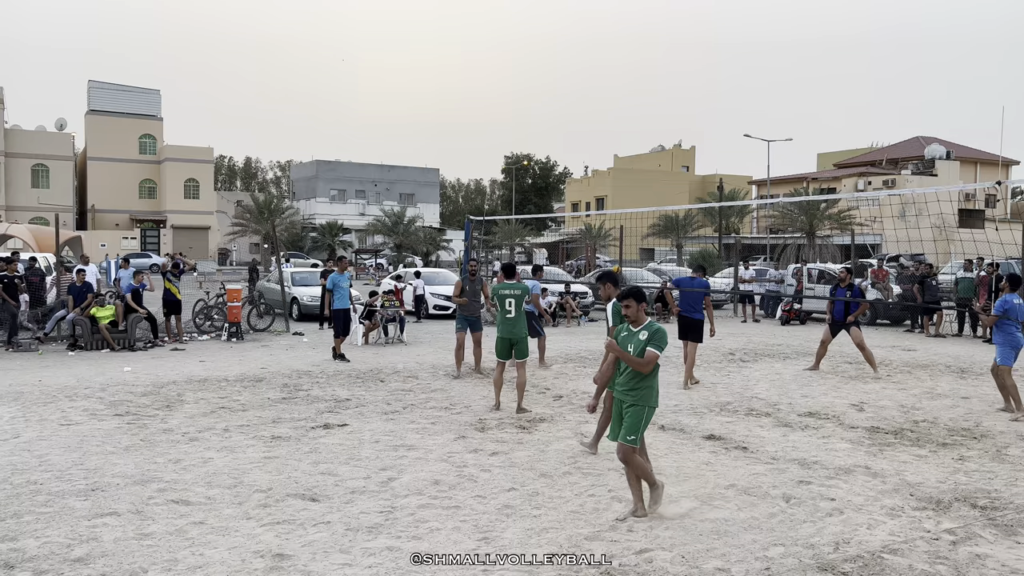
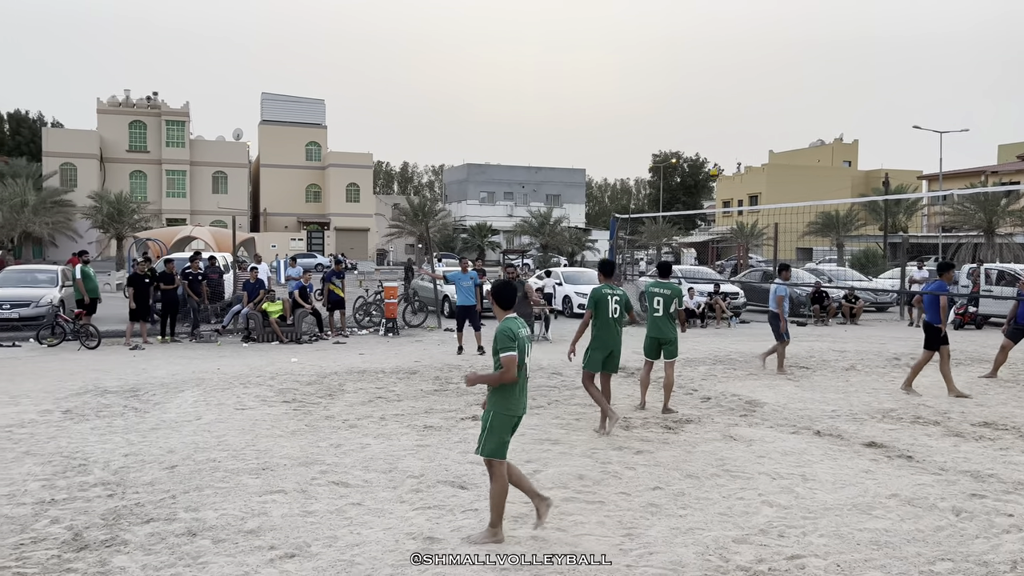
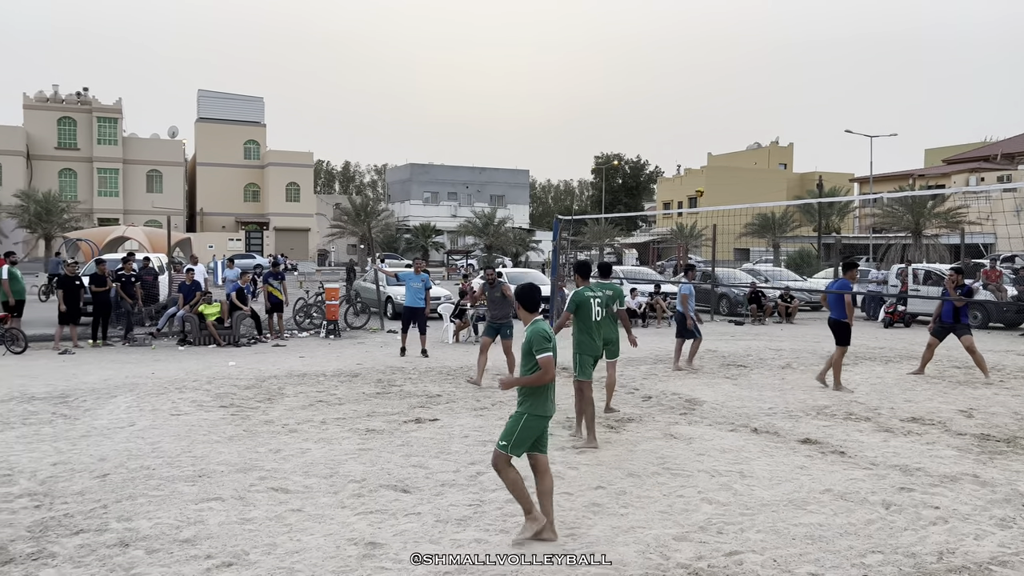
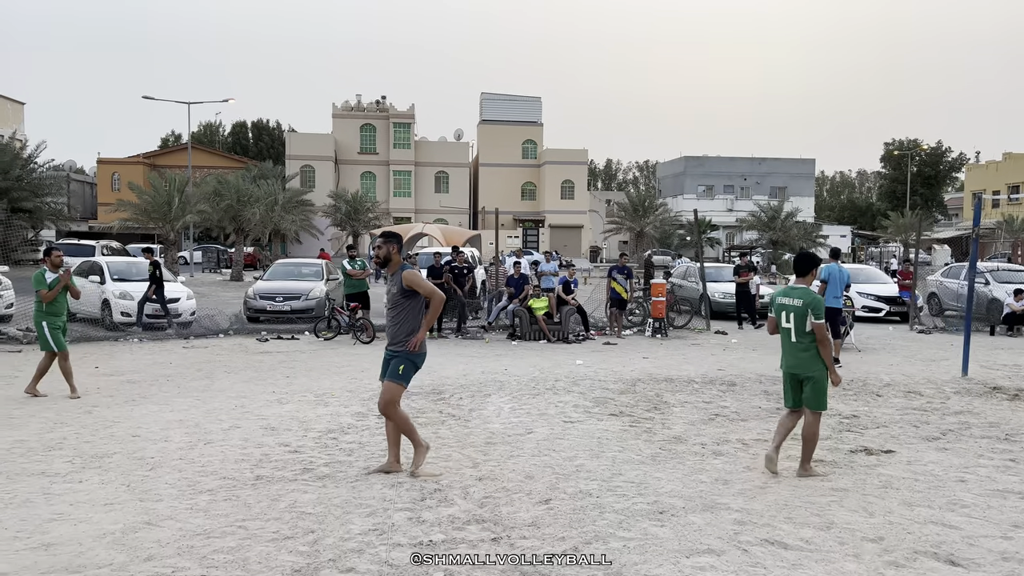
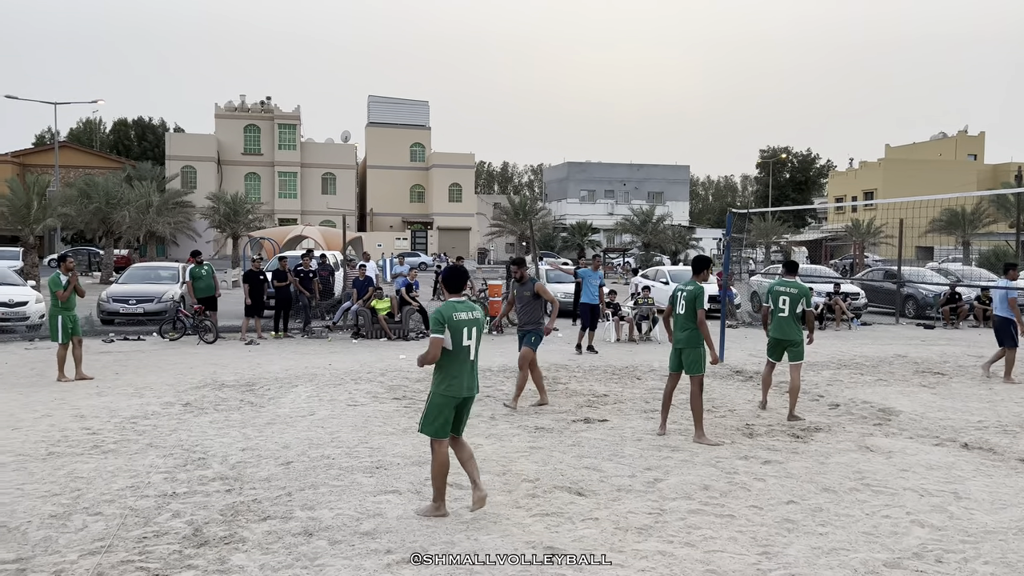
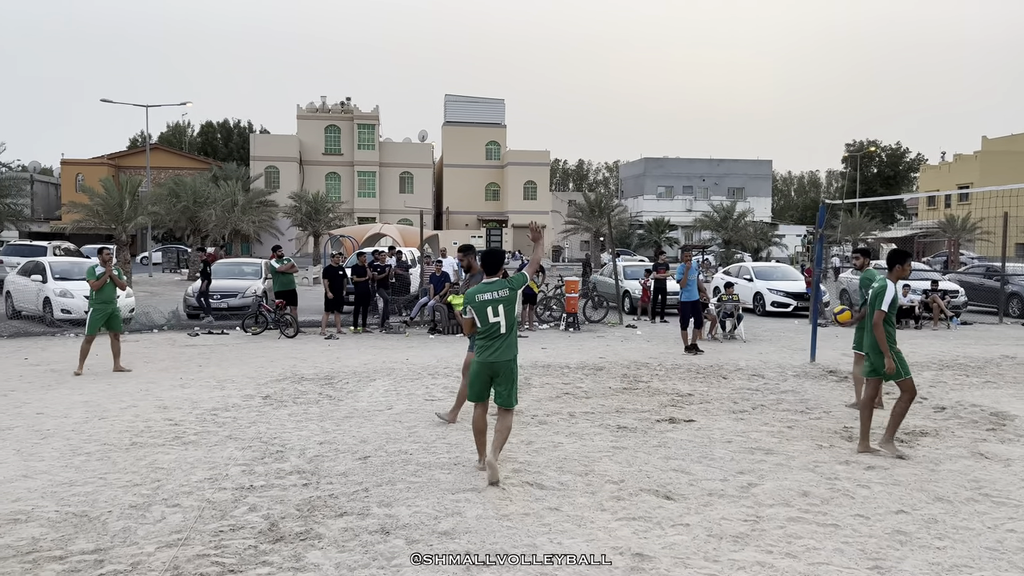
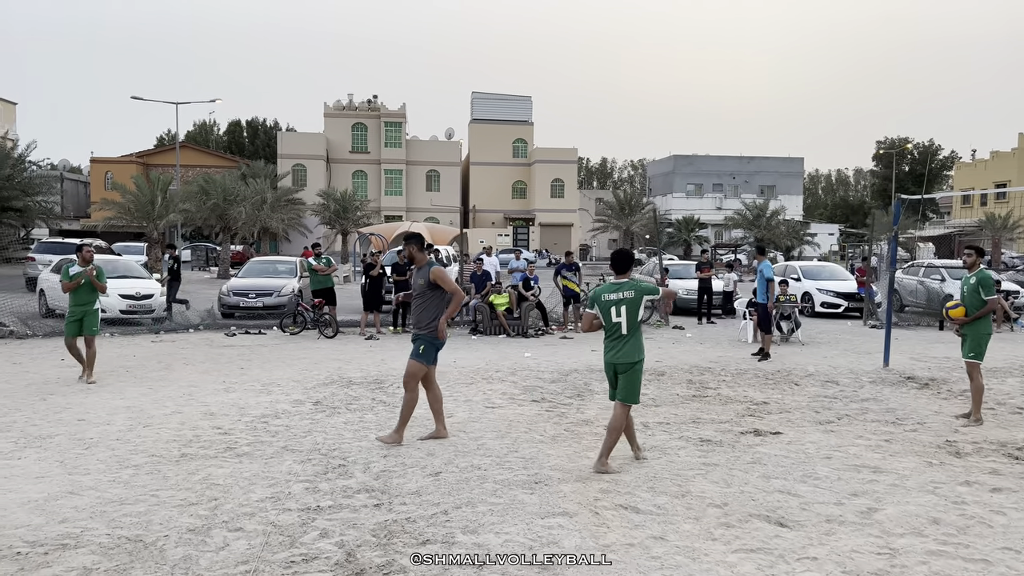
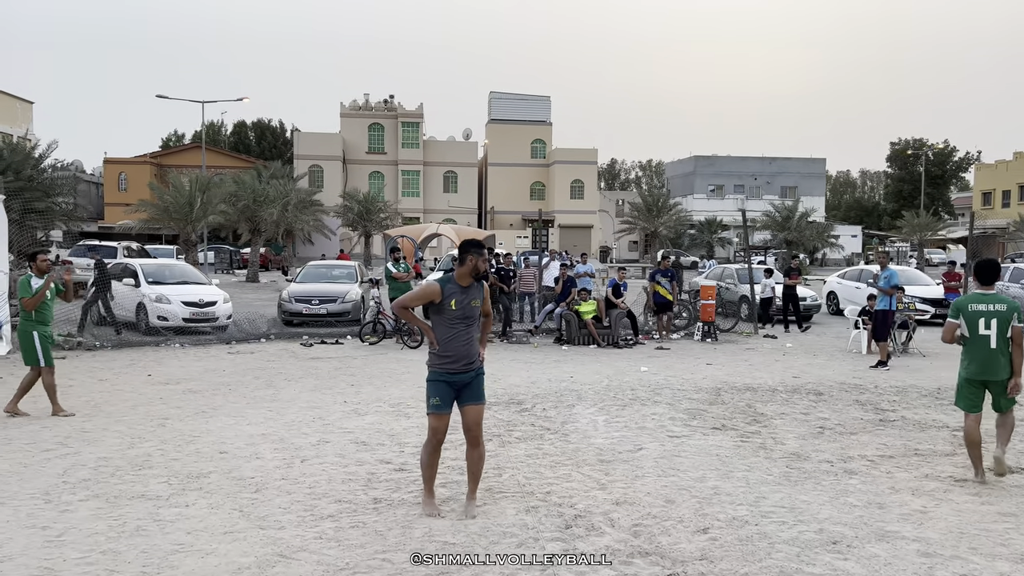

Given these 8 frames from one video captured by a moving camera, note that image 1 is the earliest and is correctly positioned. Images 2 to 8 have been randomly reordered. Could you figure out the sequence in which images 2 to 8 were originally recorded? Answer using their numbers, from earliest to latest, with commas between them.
3, 2, 5, 6, 7, 4, 8
